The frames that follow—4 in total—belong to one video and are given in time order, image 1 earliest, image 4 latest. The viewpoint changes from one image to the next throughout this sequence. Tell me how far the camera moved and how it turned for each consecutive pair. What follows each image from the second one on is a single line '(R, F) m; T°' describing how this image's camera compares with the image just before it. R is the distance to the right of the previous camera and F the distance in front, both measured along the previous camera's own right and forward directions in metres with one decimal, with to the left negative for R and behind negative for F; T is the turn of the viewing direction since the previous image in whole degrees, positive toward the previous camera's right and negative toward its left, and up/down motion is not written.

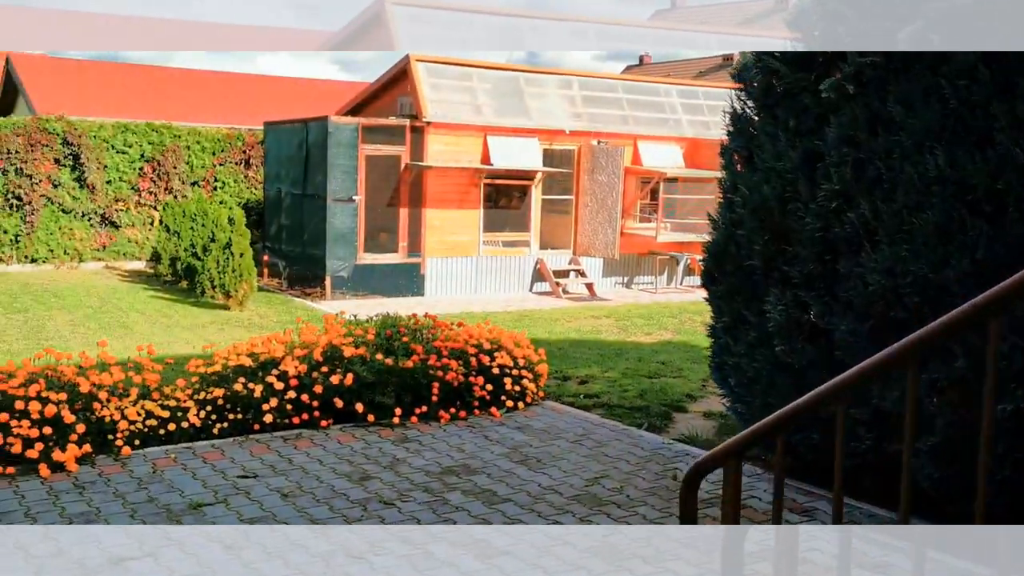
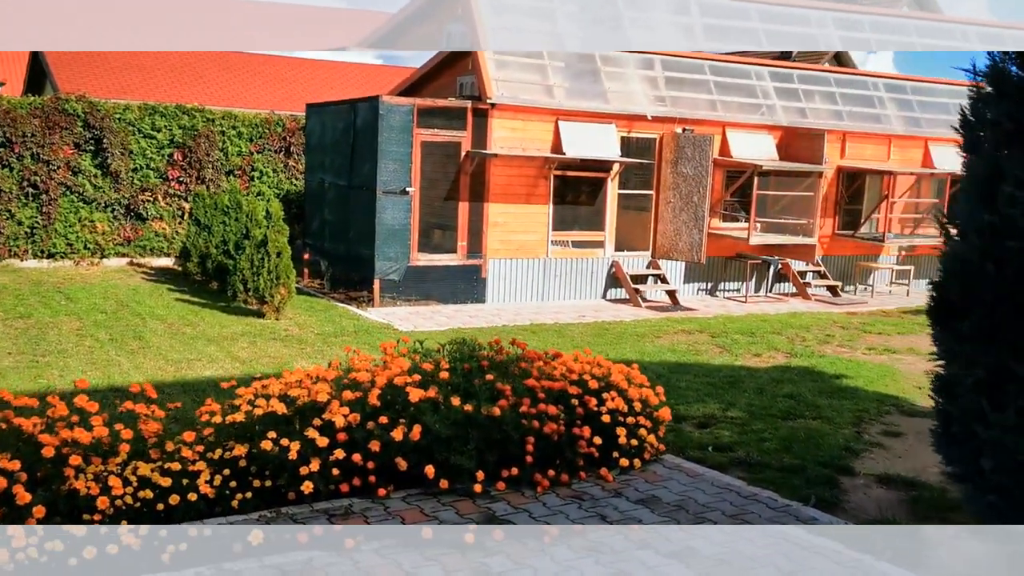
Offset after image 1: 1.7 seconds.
(-0.5, +1.8) m; -2°
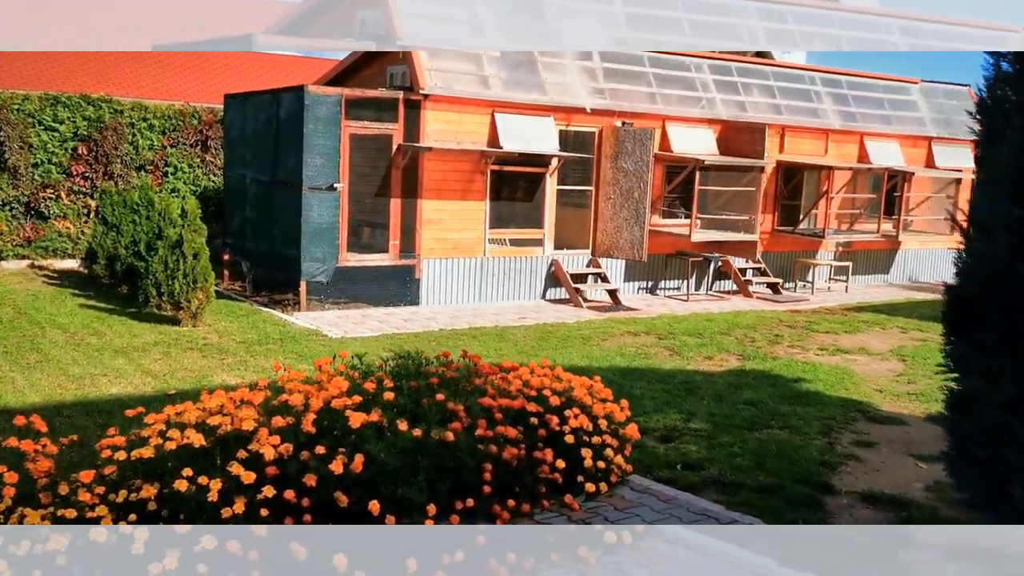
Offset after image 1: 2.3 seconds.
(-0.1, +0.6) m; +5°
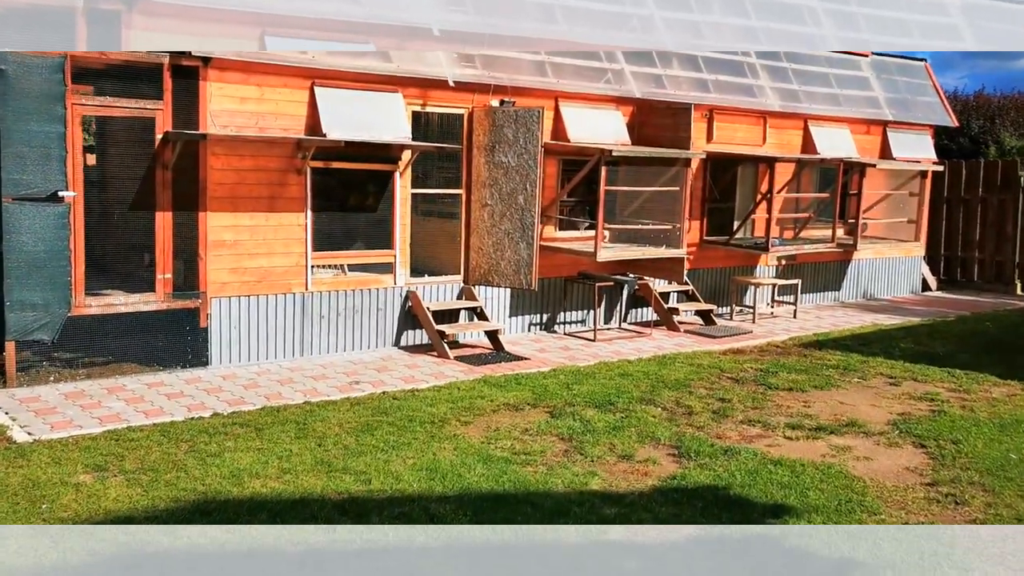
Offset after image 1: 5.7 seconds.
(+0.8, +3.6) m; +5°
